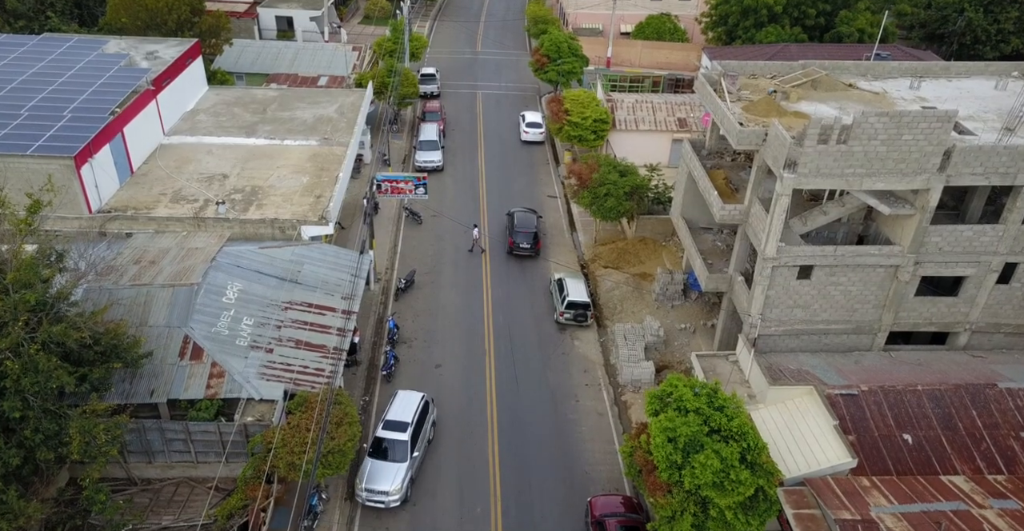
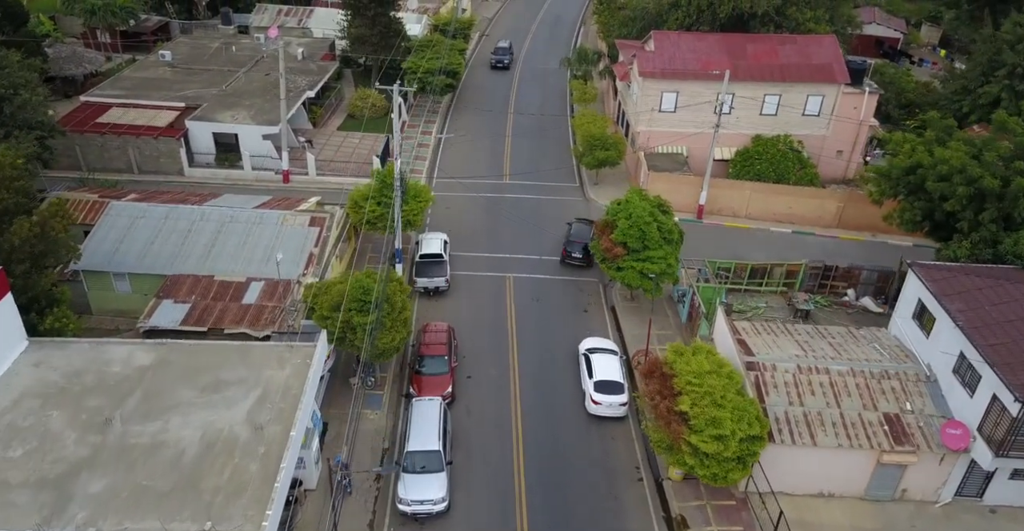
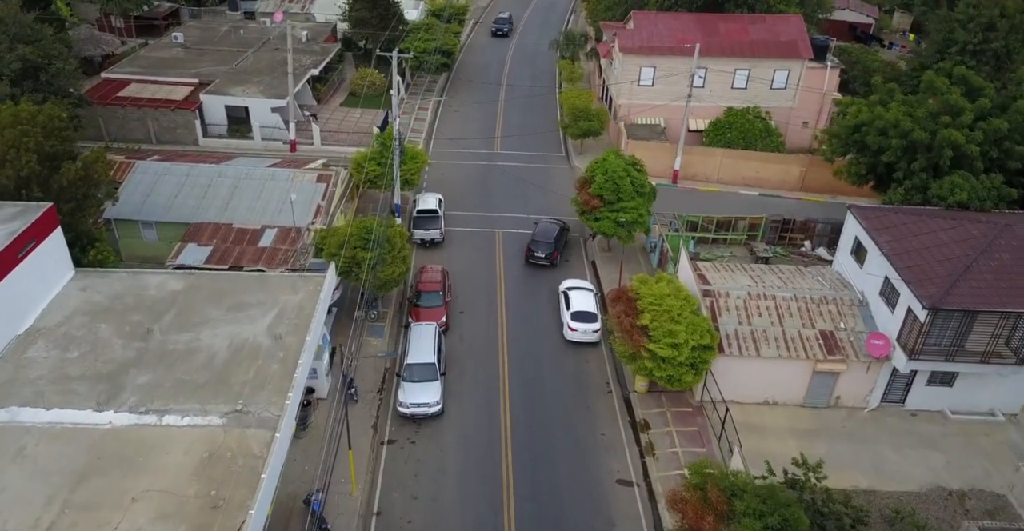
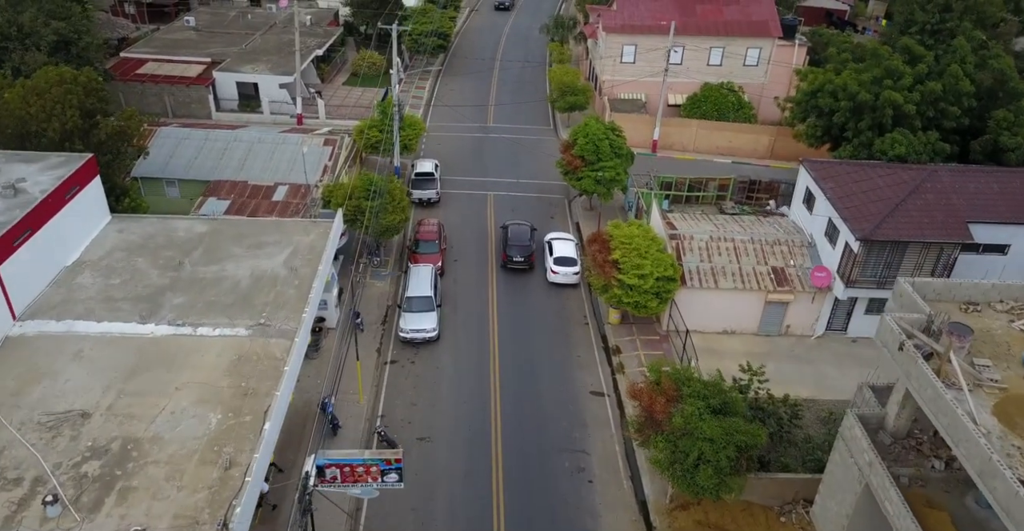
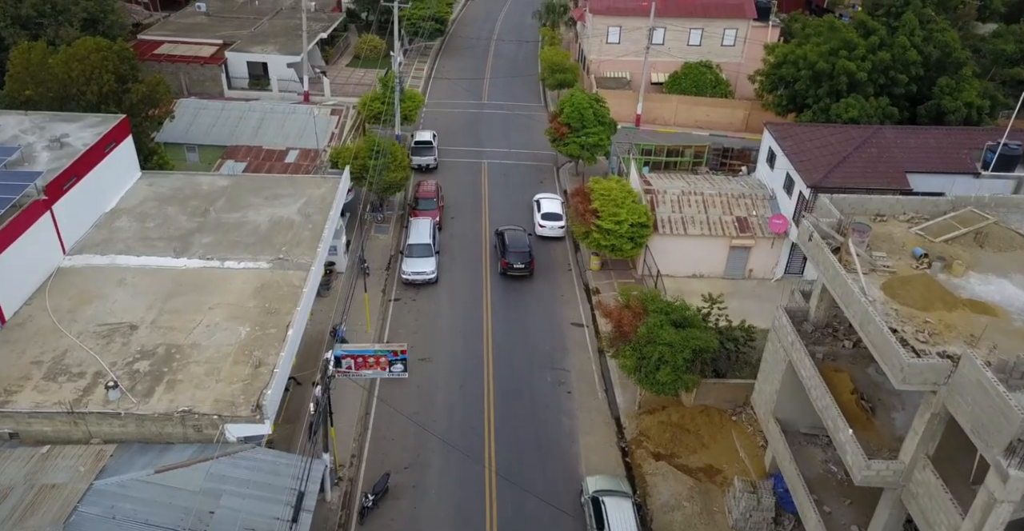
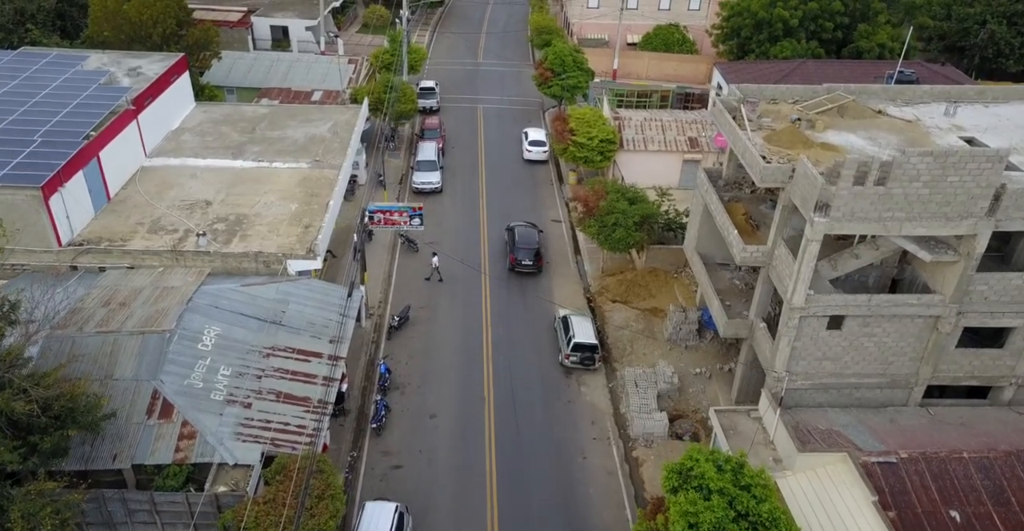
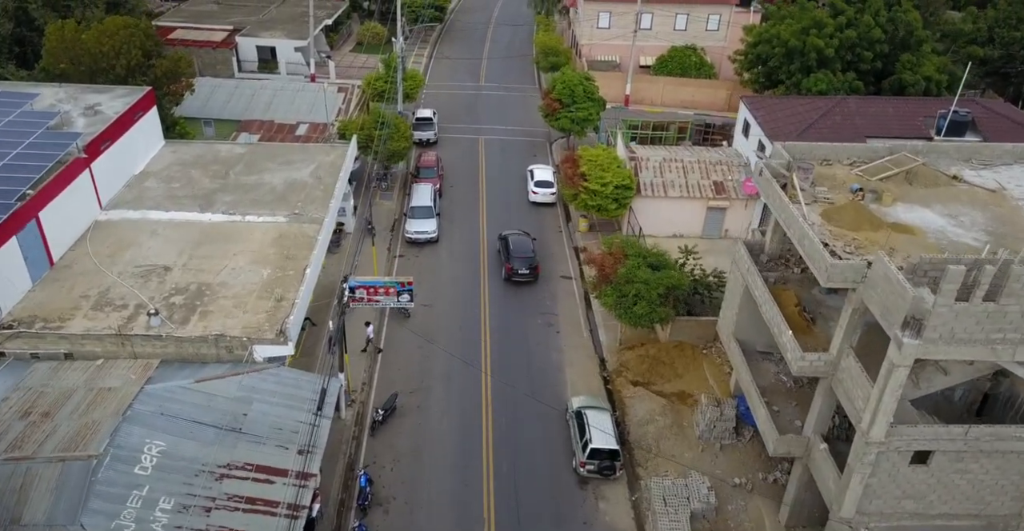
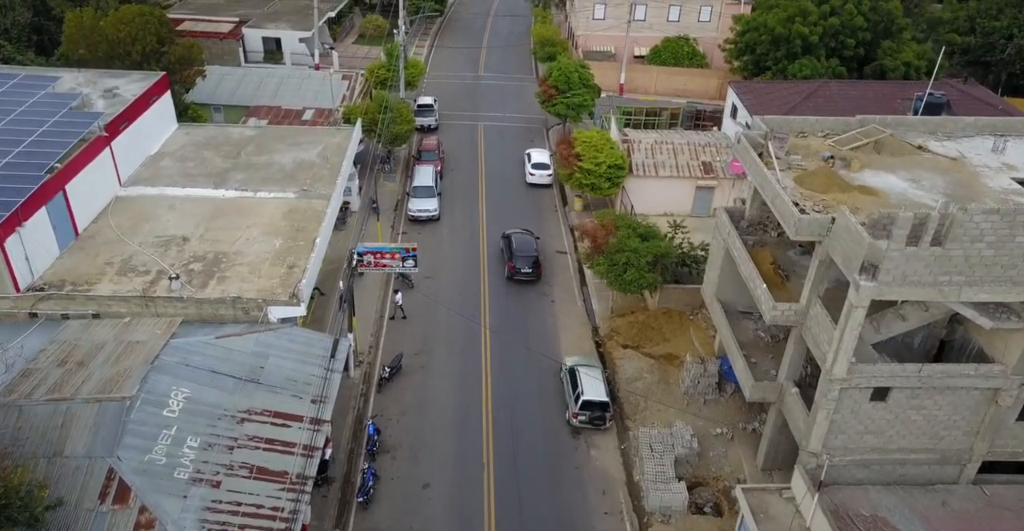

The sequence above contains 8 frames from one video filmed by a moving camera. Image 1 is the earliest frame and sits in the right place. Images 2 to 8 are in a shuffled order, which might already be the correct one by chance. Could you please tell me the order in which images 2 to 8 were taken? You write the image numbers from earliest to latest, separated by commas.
6, 8, 7, 5, 4, 3, 2
